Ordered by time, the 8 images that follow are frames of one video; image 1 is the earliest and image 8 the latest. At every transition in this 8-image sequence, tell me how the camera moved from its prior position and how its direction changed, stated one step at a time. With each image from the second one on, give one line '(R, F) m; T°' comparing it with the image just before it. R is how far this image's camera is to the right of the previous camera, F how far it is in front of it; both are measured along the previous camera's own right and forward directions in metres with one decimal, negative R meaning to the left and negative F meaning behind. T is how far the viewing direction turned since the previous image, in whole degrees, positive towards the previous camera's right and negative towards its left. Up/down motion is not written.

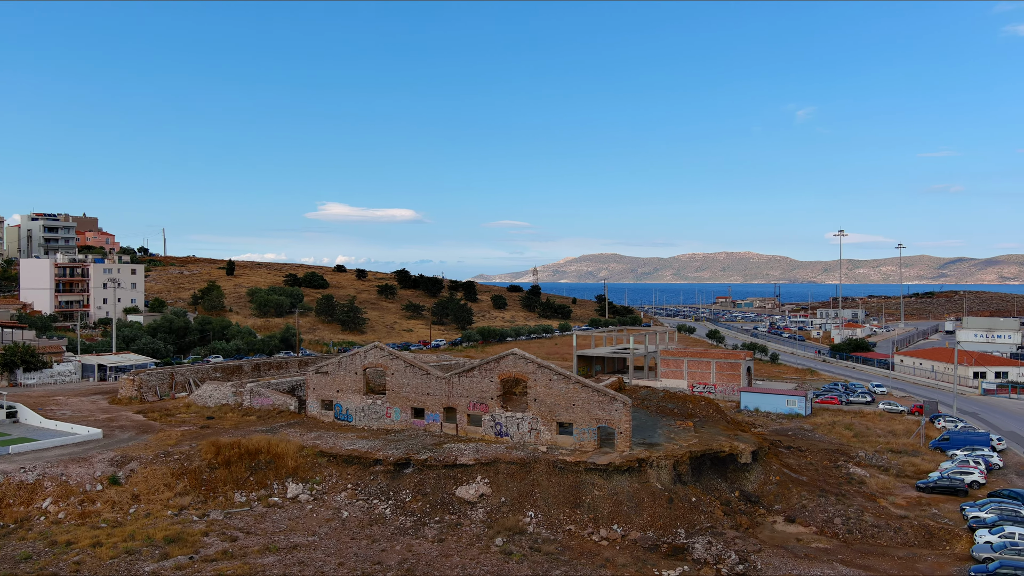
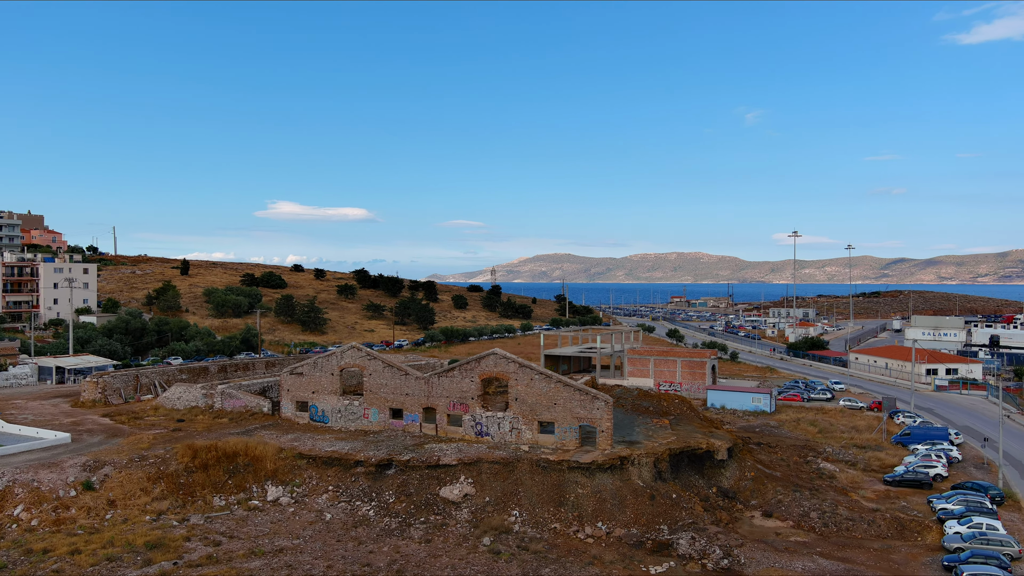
(-0.5, 0.0) m; +3°
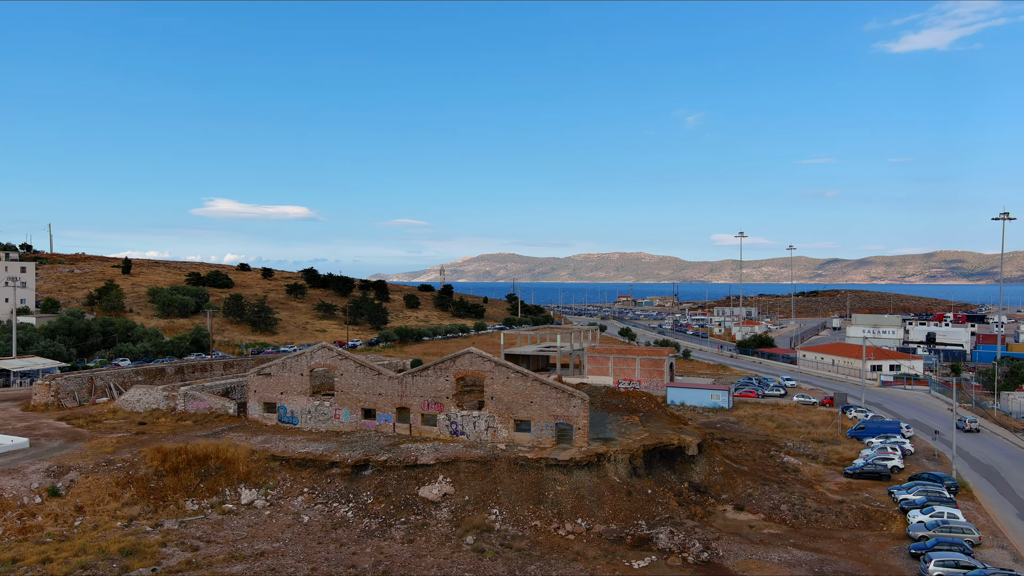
(-0.5, 0.0) m; +3°
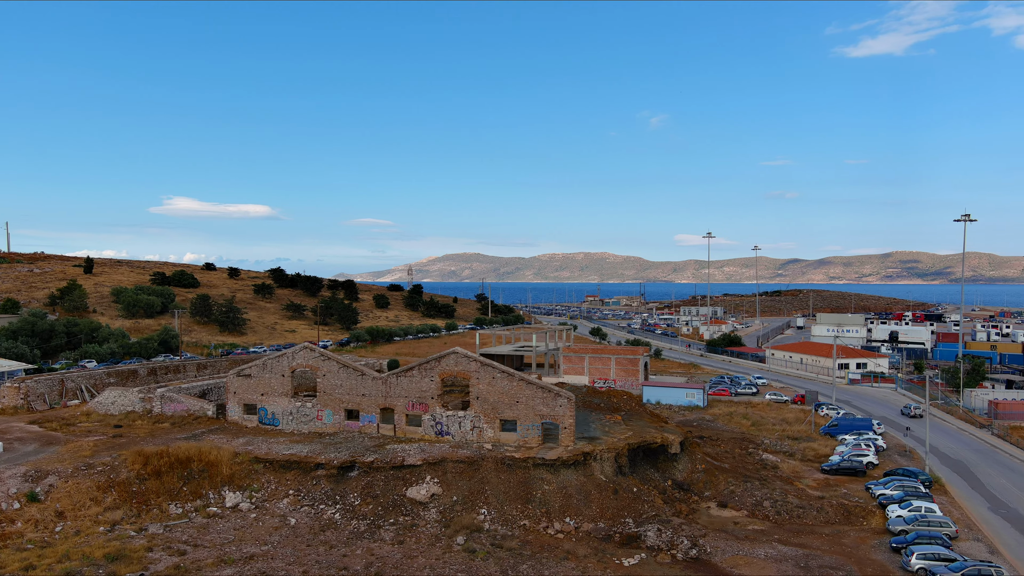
(-0.3, 0.0) m; +2°
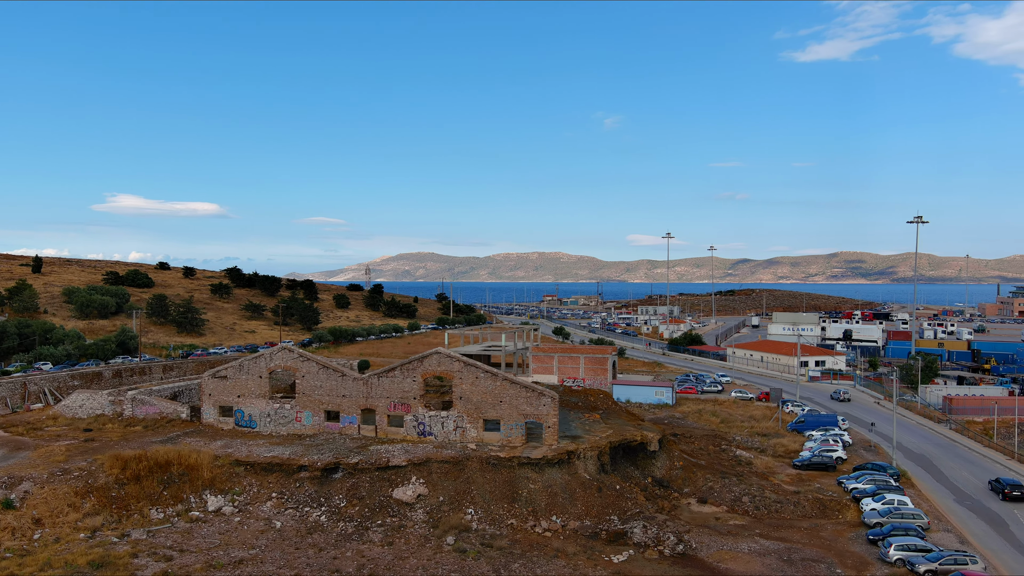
(-0.5, -0.1) m; +3°
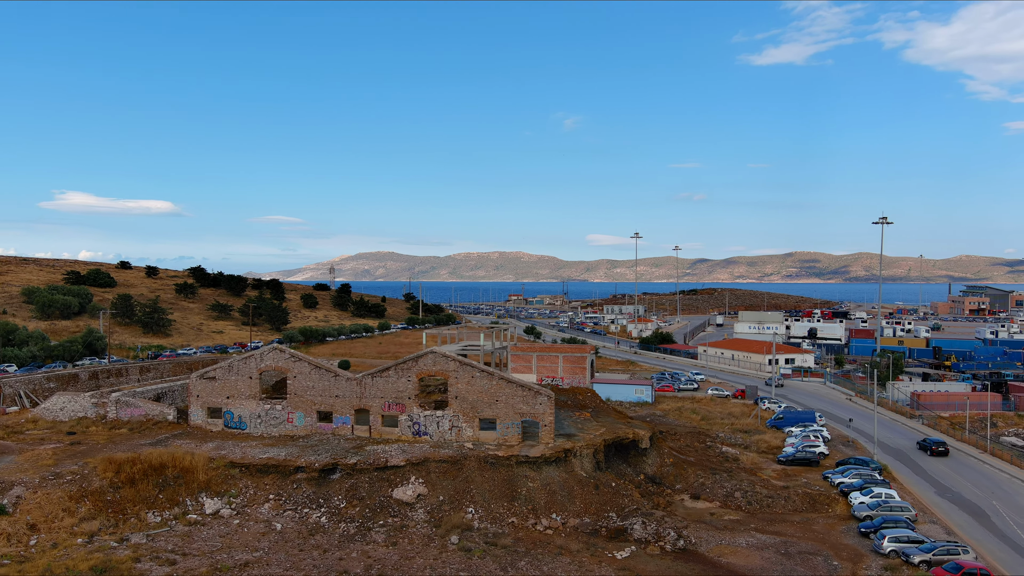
(-0.6, 0.0) m; +2°
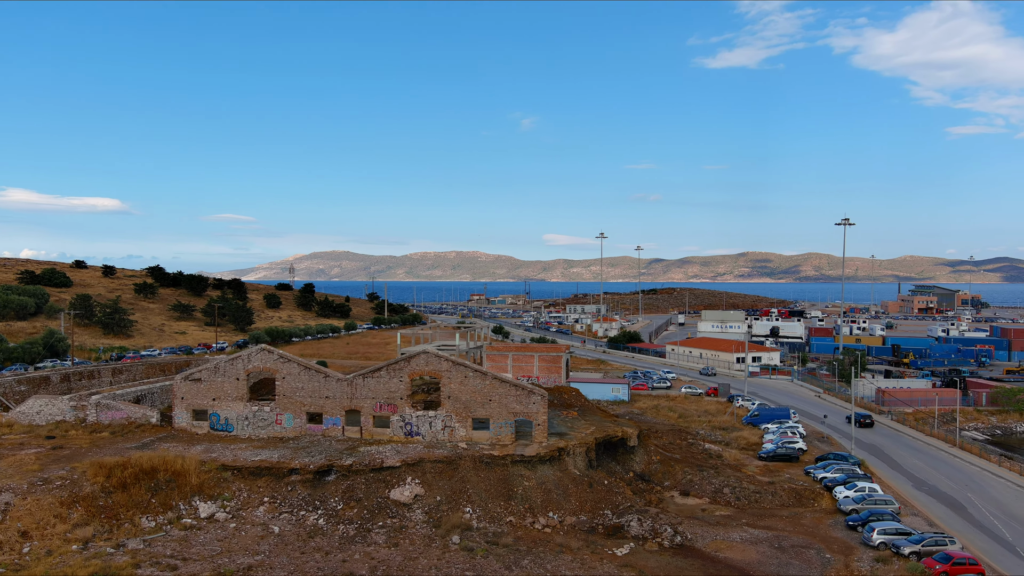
(-0.6, -0.1) m; +2°
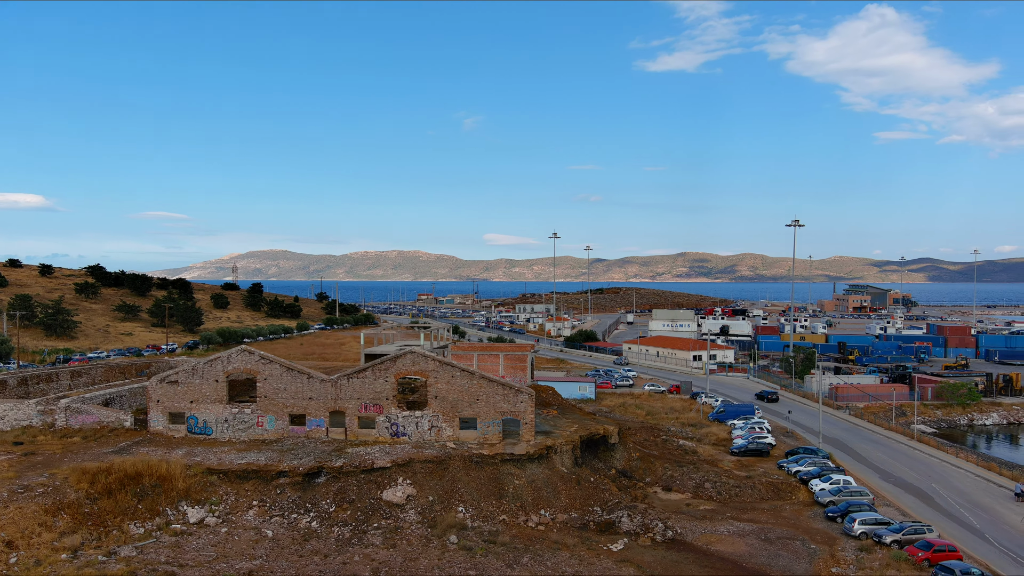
(-0.7, -0.1) m; +3°
